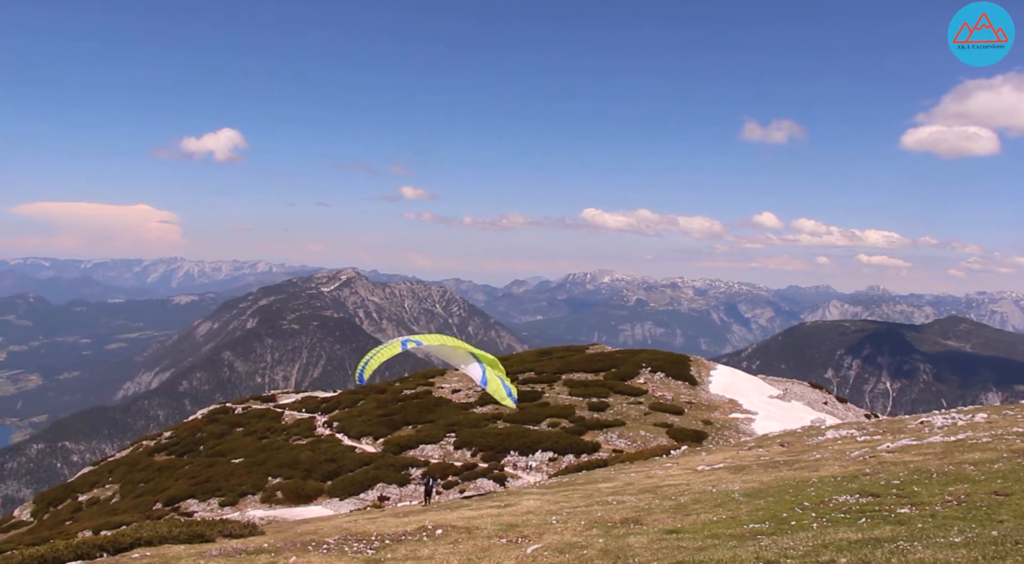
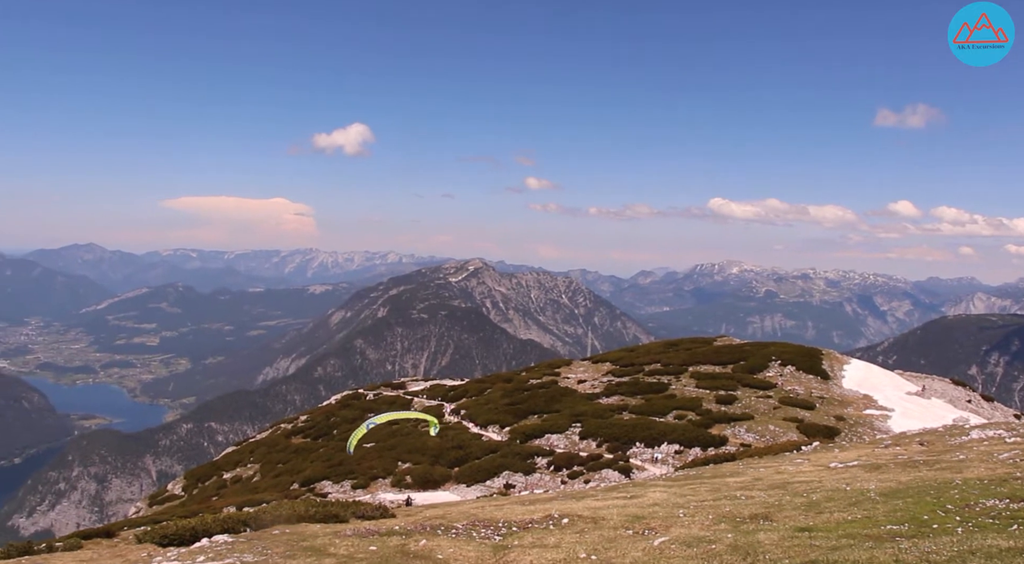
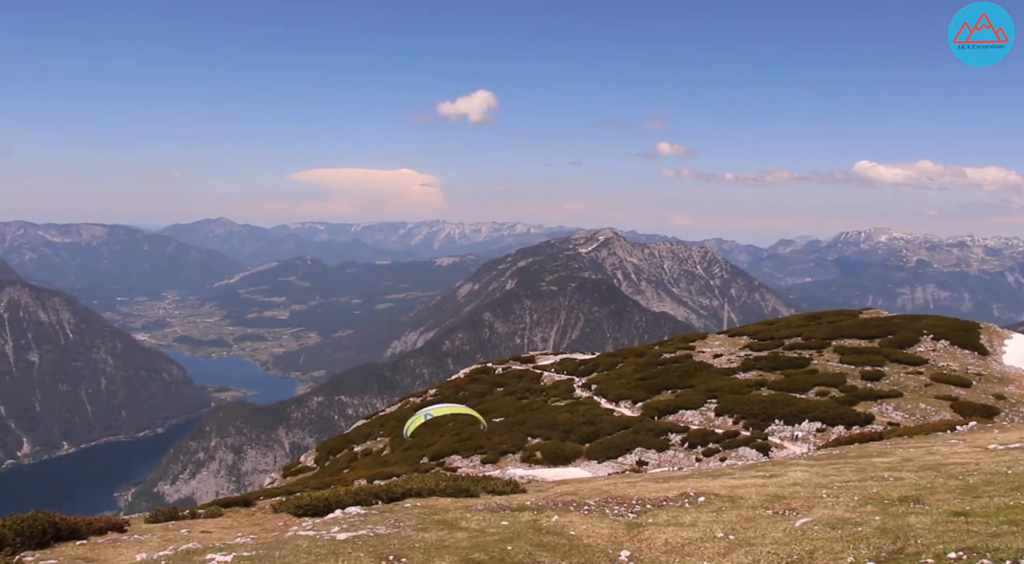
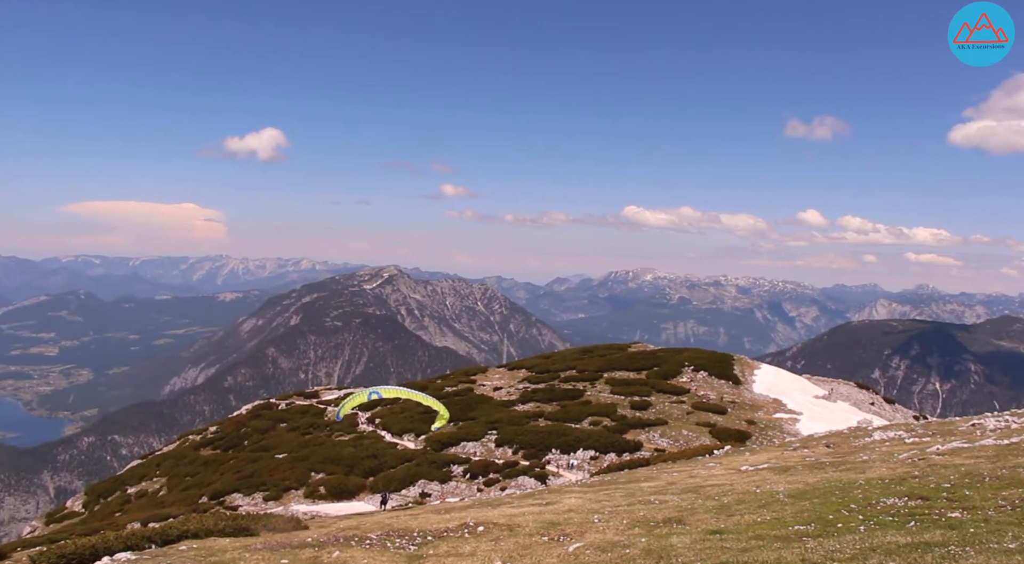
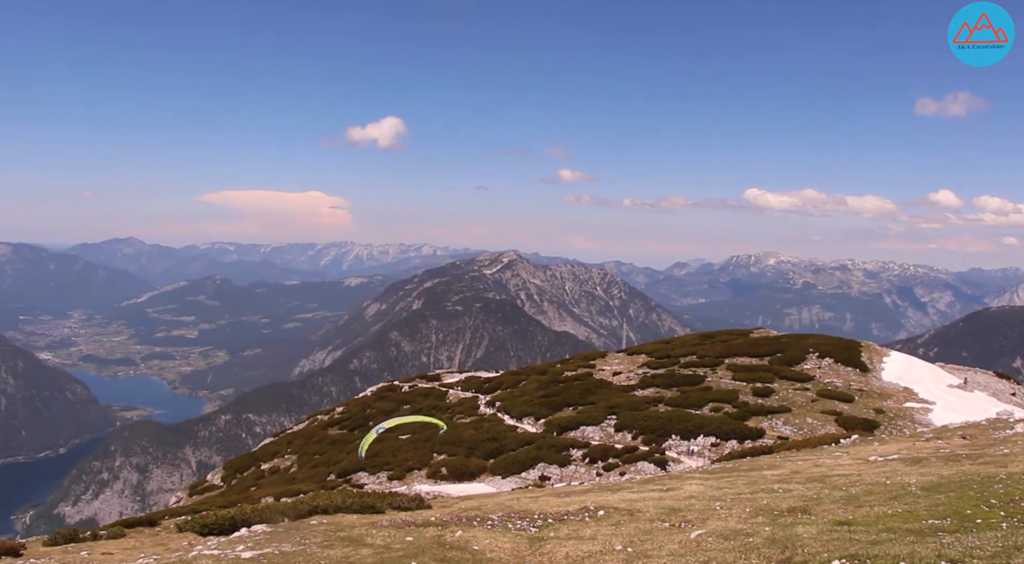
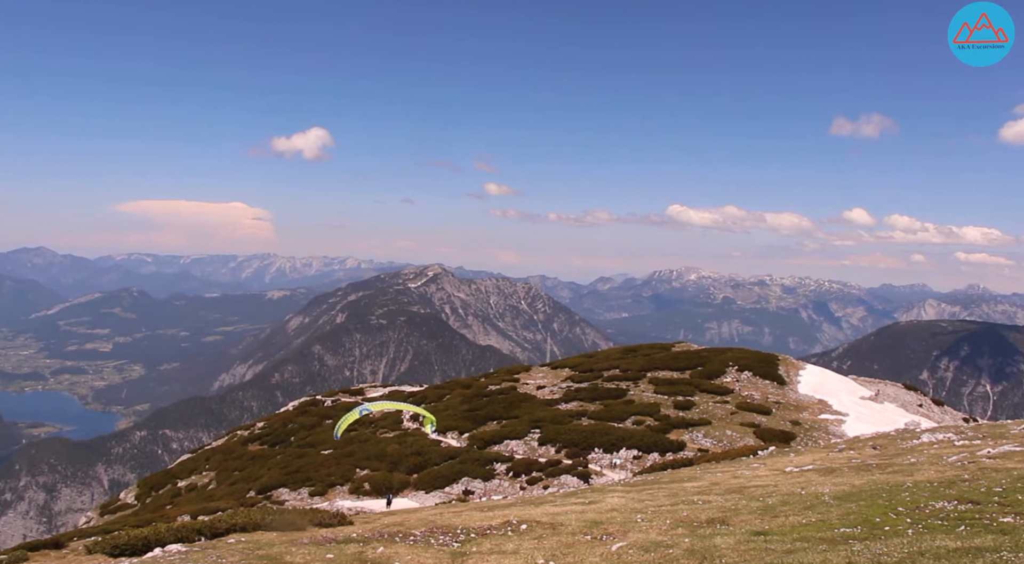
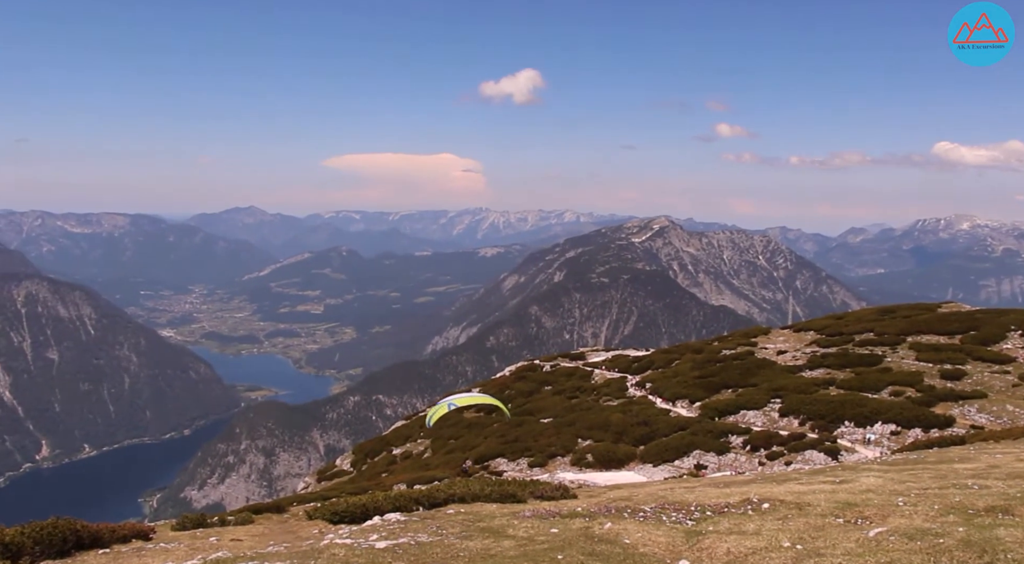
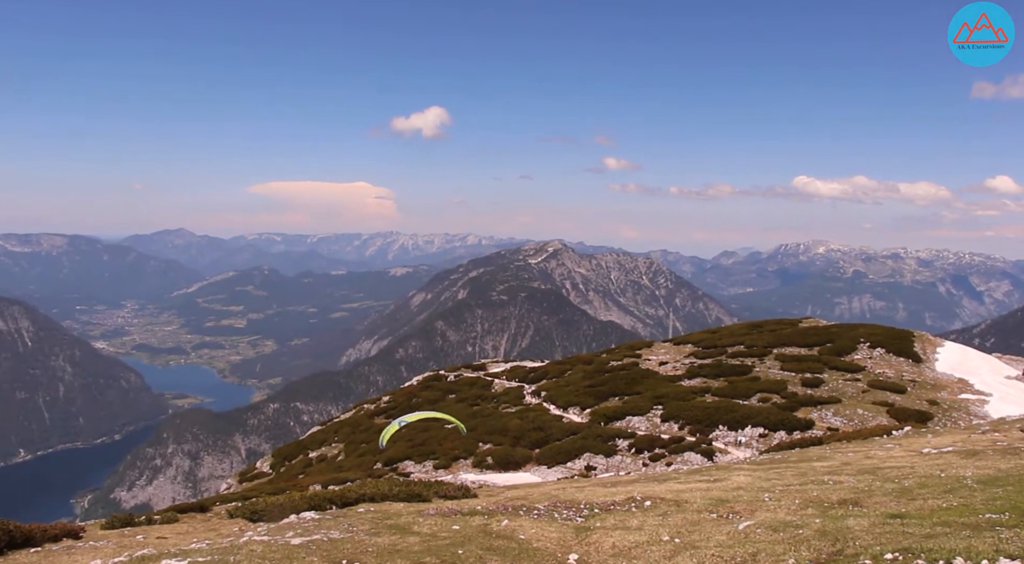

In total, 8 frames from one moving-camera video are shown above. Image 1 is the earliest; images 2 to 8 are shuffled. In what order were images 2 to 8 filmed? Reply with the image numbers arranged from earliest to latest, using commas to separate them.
4, 6, 2, 5, 8, 3, 7
